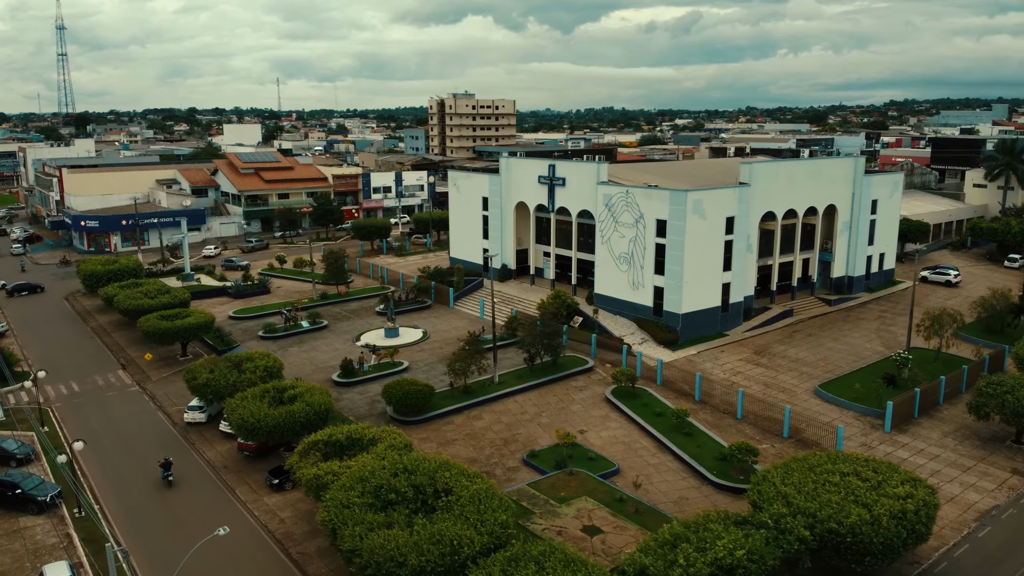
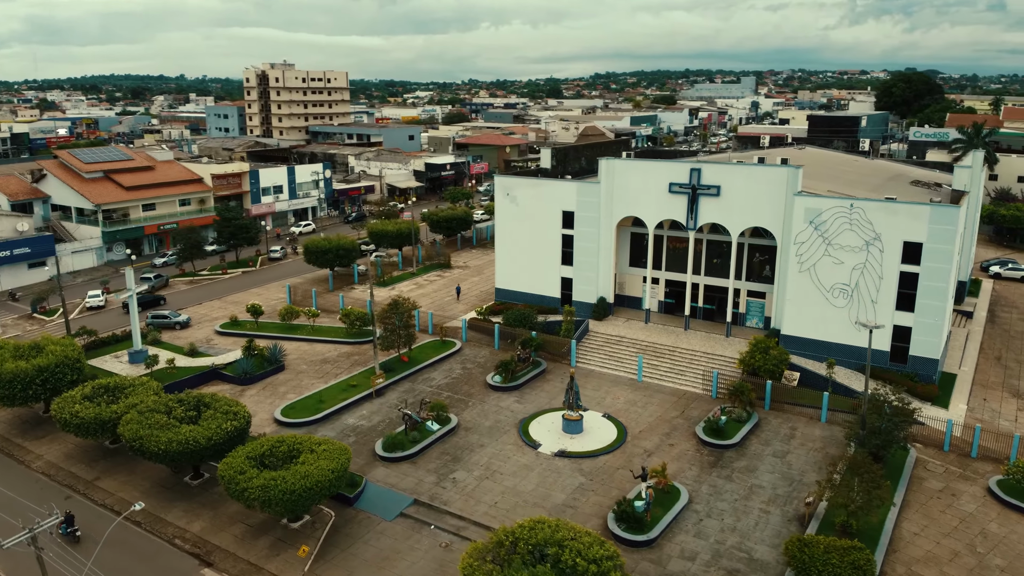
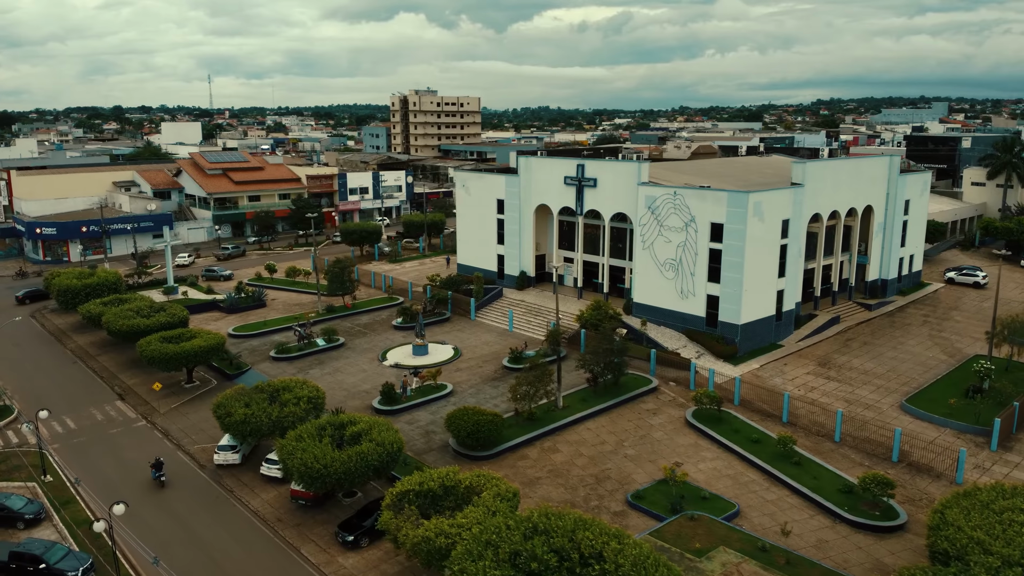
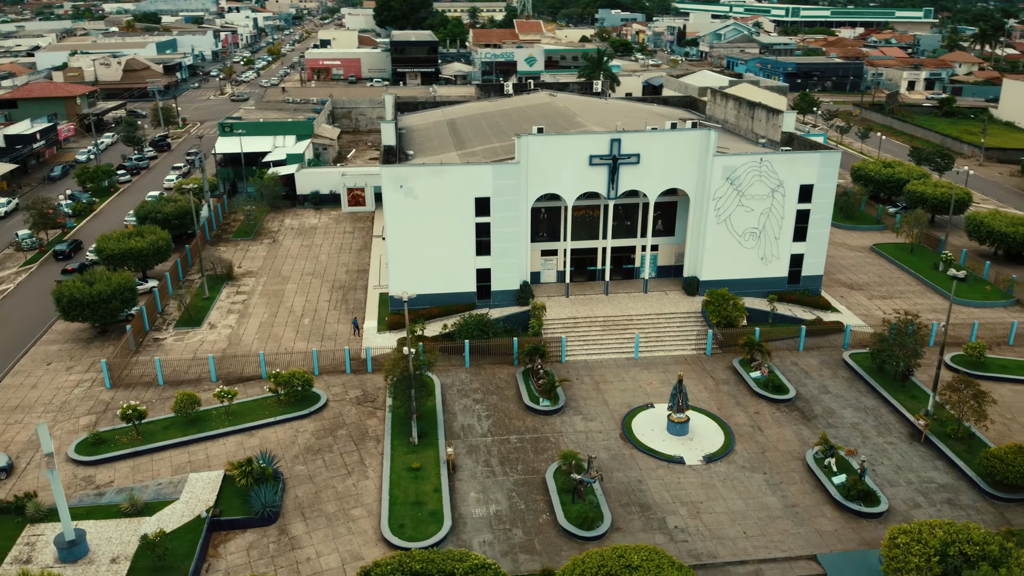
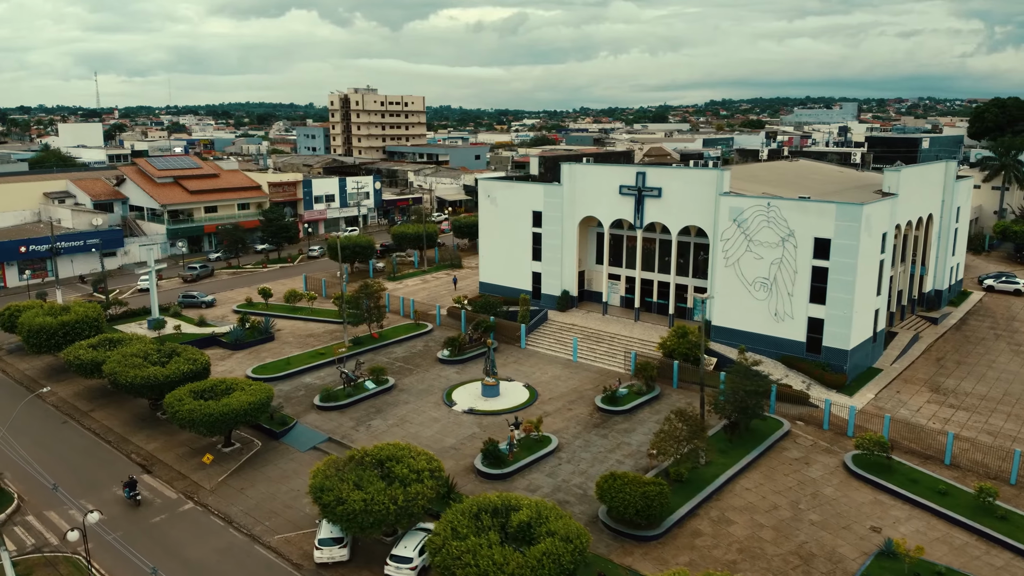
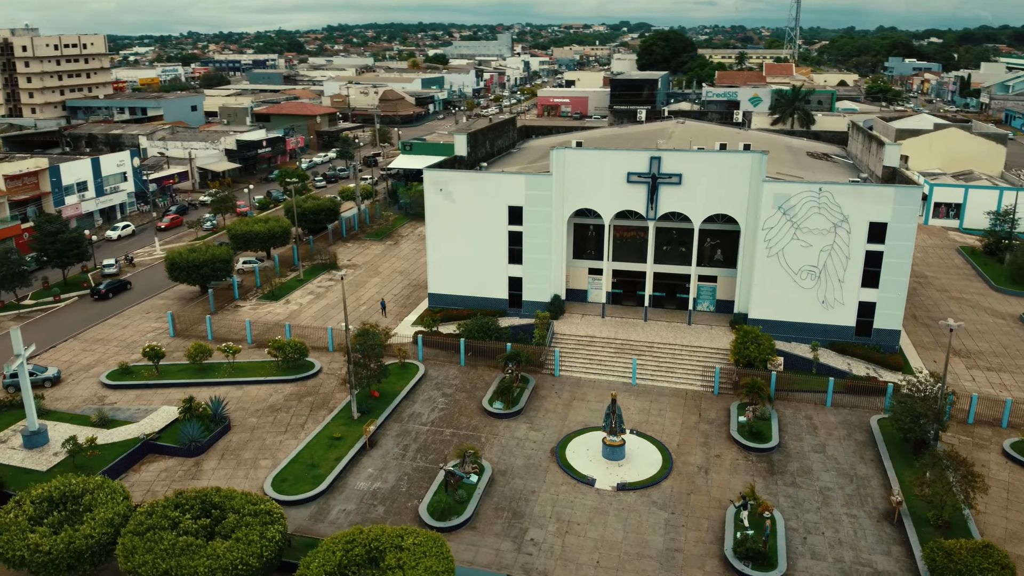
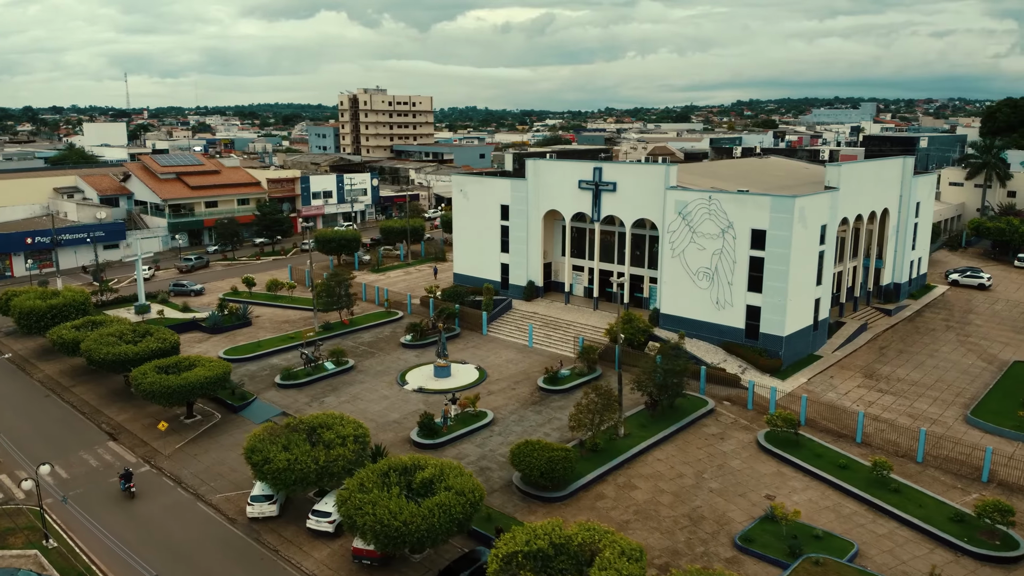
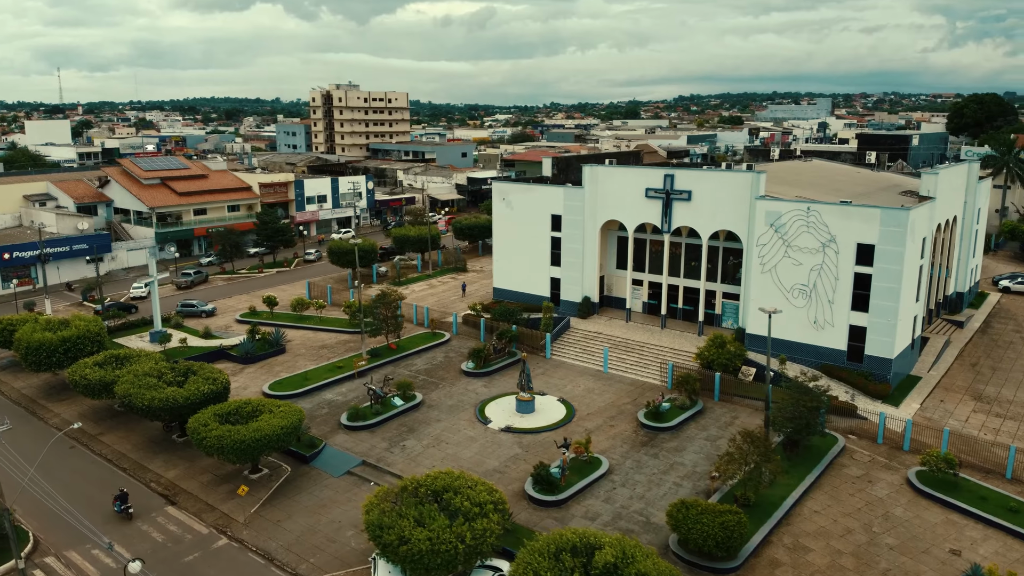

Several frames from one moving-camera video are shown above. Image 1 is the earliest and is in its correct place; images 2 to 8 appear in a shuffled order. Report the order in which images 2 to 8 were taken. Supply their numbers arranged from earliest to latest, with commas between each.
3, 7, 5, 8, 2, 6, 4
